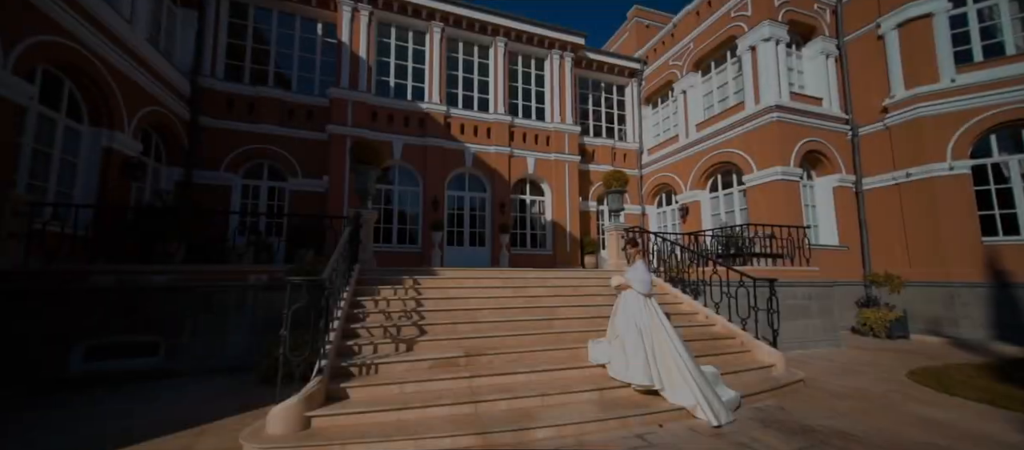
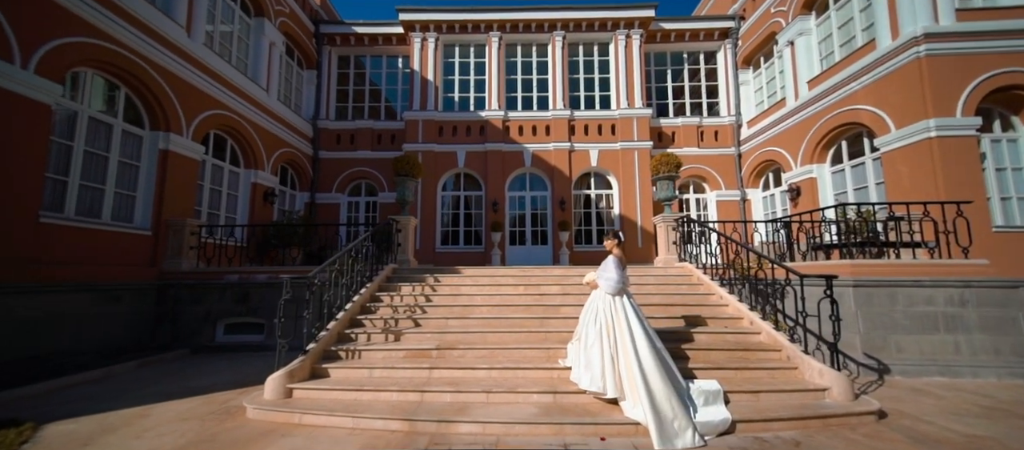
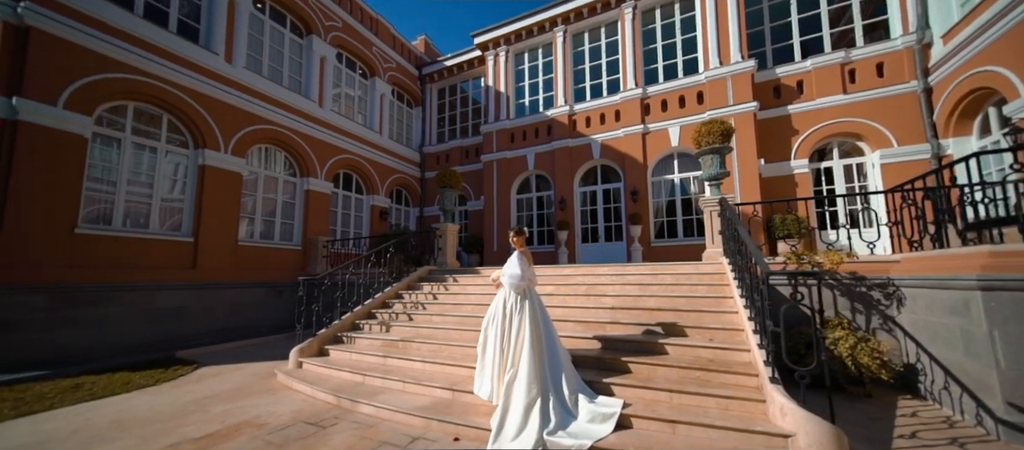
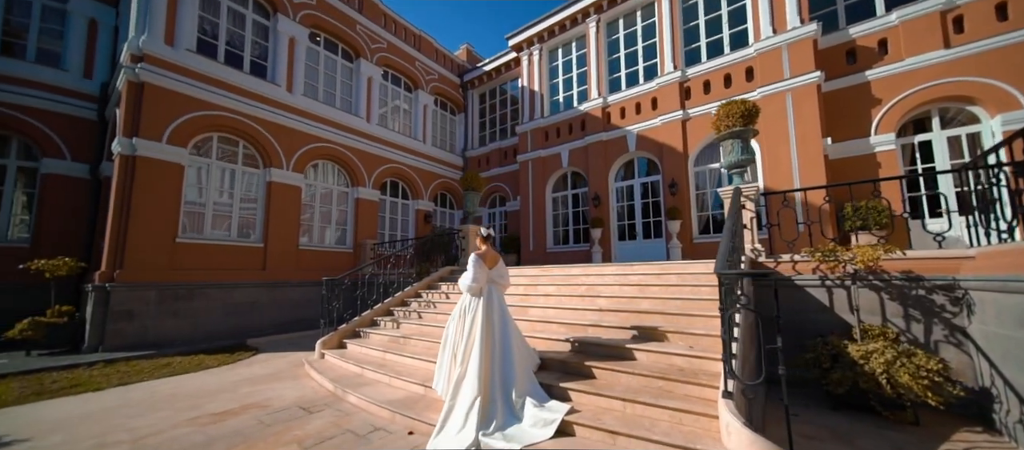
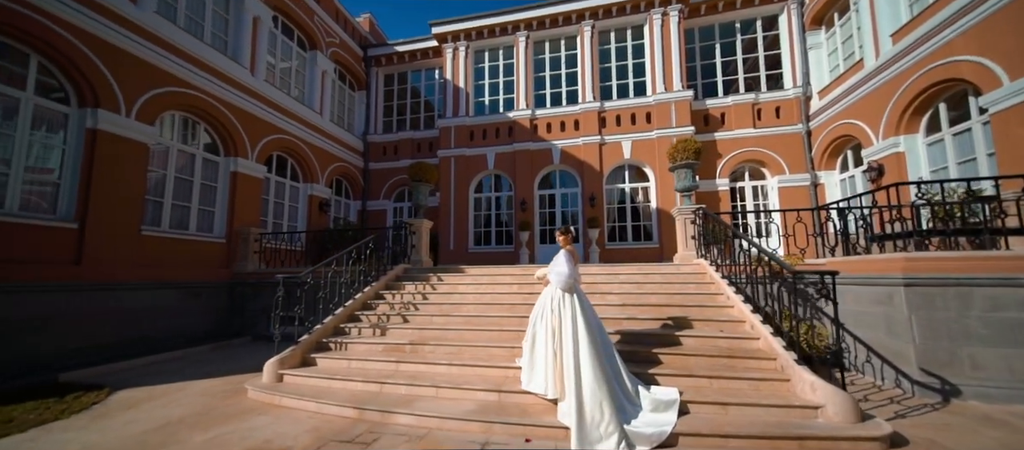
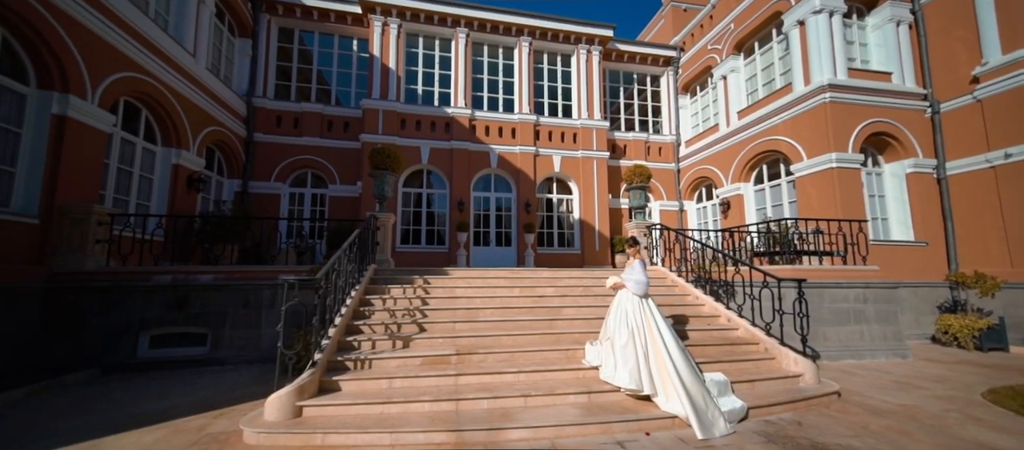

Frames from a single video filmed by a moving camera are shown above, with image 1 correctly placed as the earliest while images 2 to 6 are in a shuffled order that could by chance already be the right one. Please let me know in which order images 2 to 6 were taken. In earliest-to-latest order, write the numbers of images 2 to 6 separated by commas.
6, 2, 5, 3, 4
